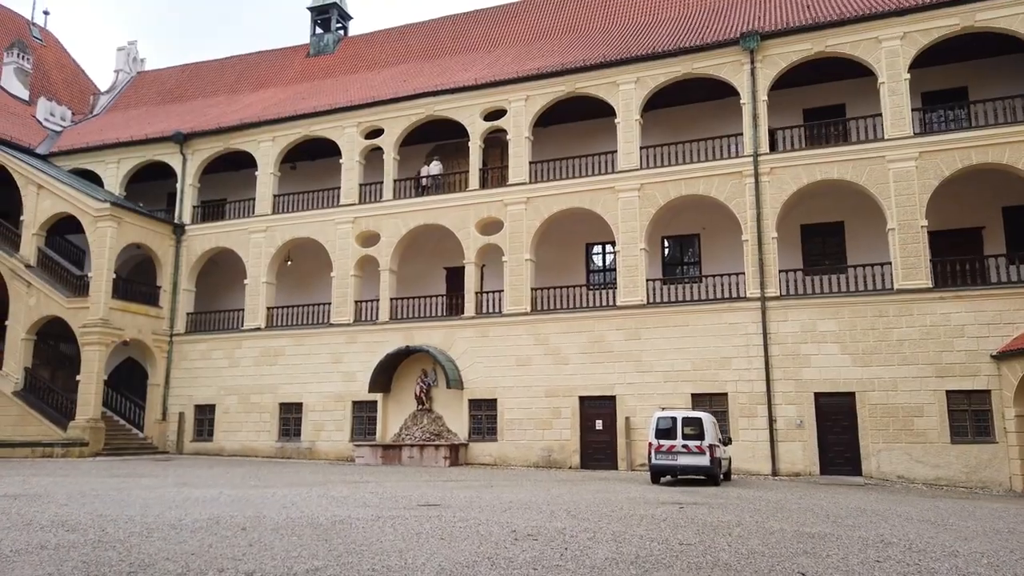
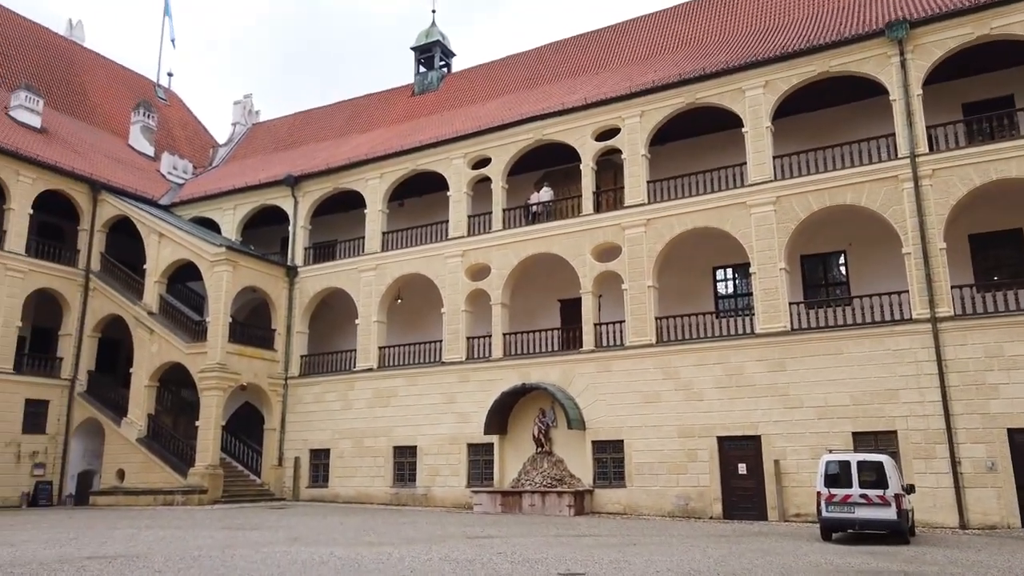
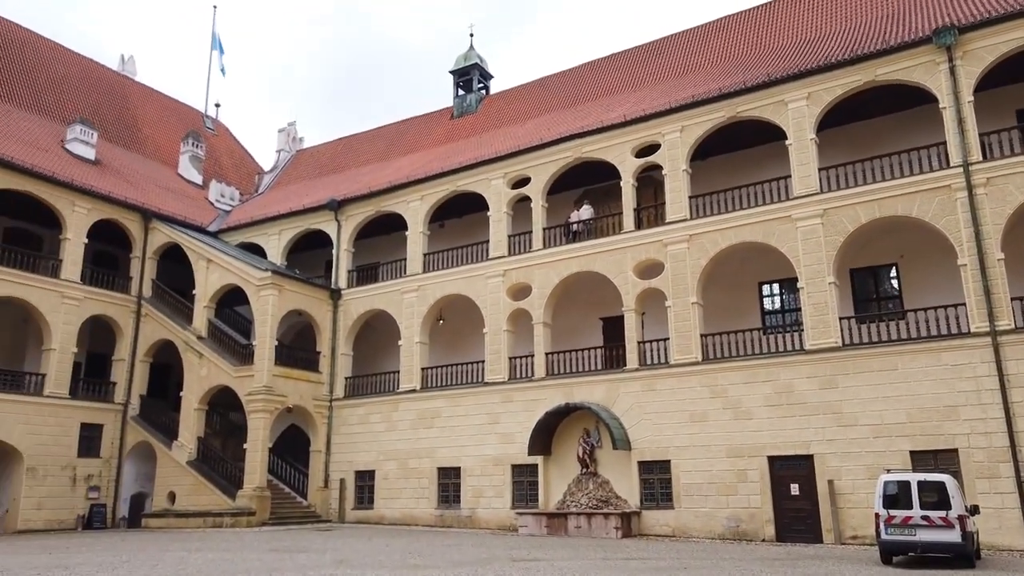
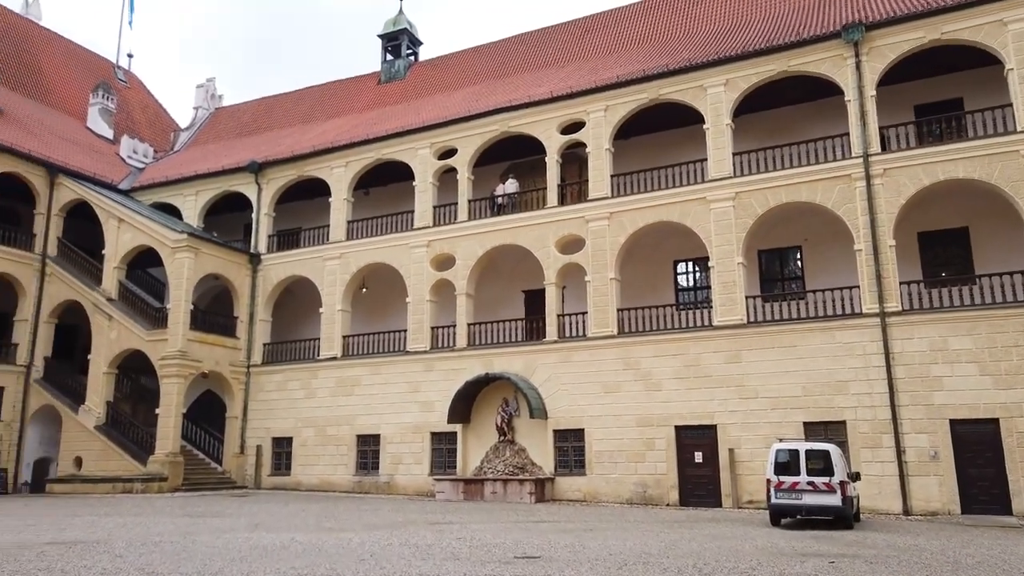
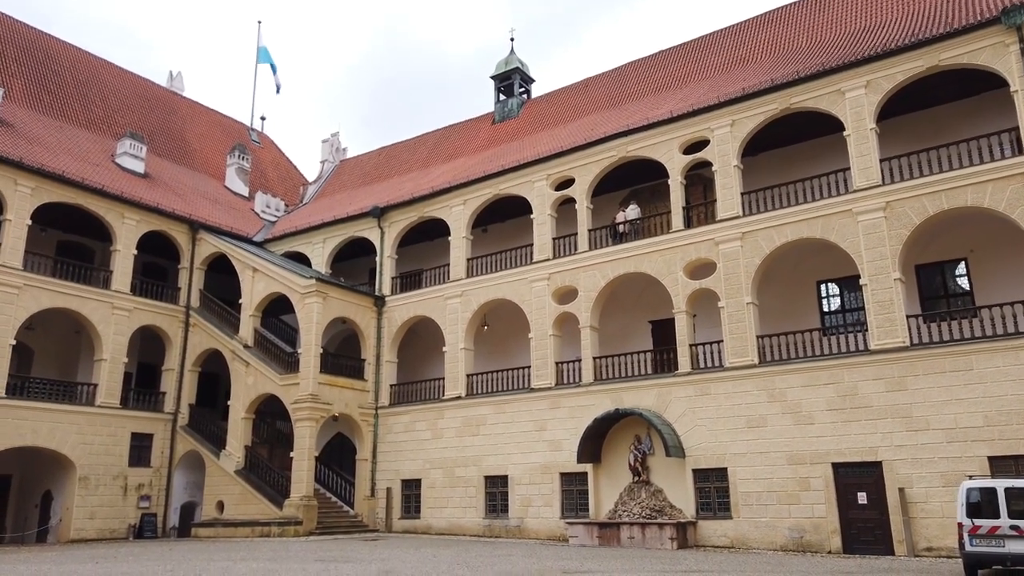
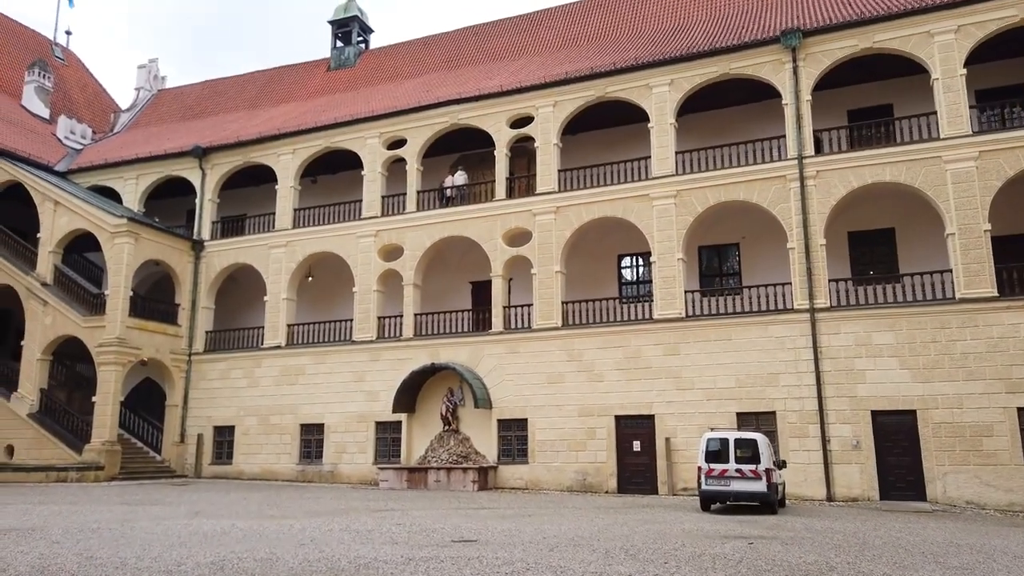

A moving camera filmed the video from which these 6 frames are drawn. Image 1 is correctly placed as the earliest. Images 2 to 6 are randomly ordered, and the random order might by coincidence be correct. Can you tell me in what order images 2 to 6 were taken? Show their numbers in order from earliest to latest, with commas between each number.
6, 4, 2, 3, 5
